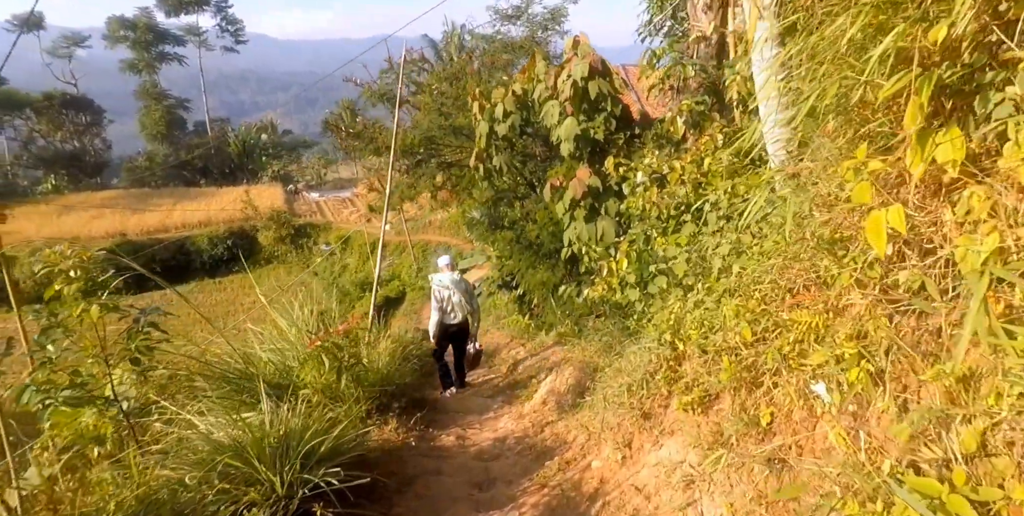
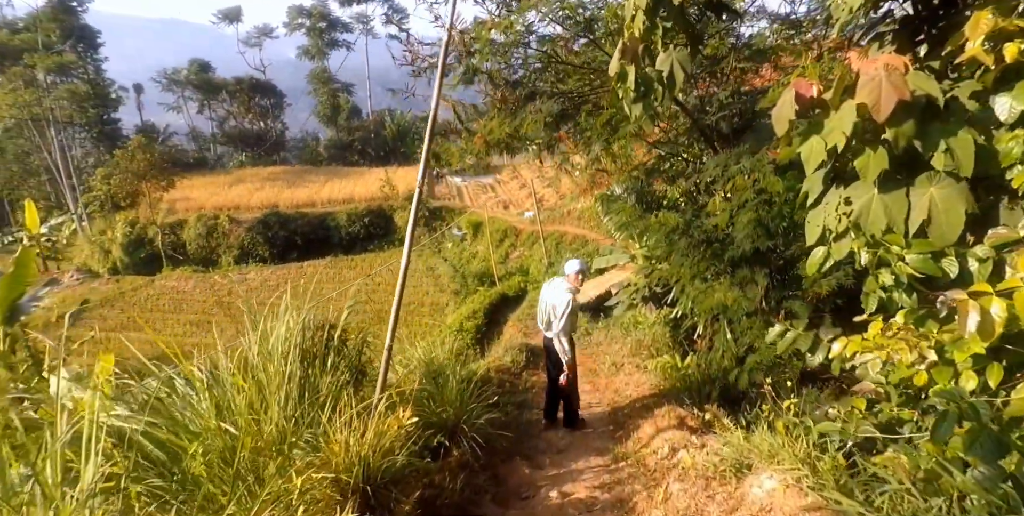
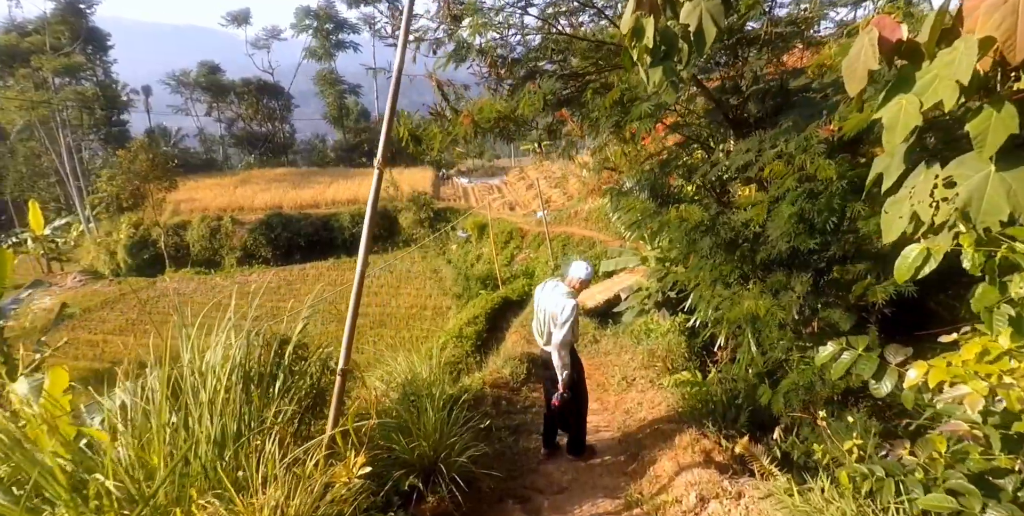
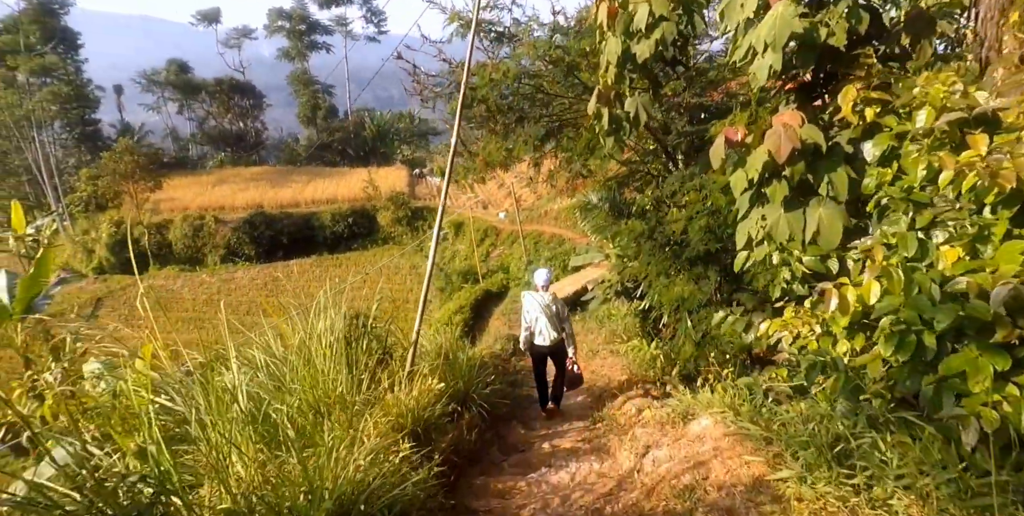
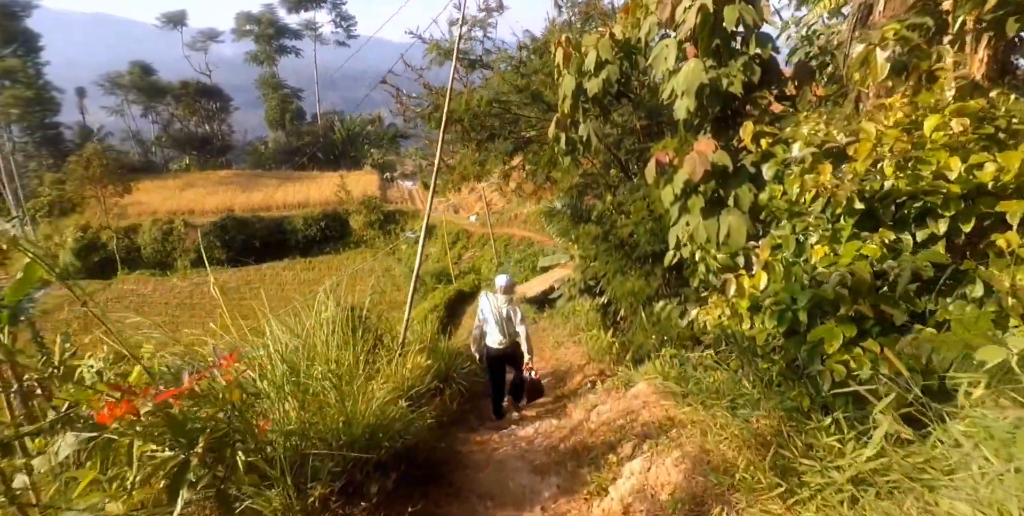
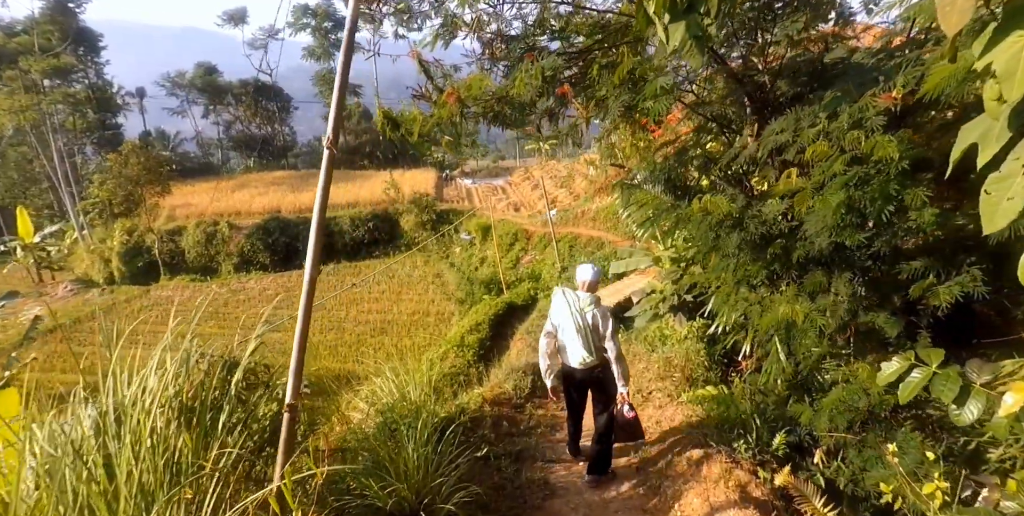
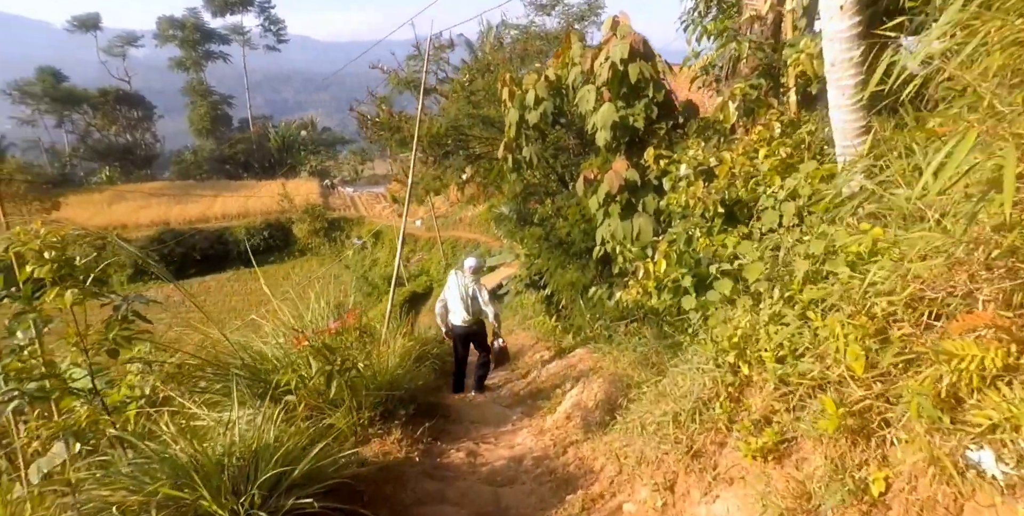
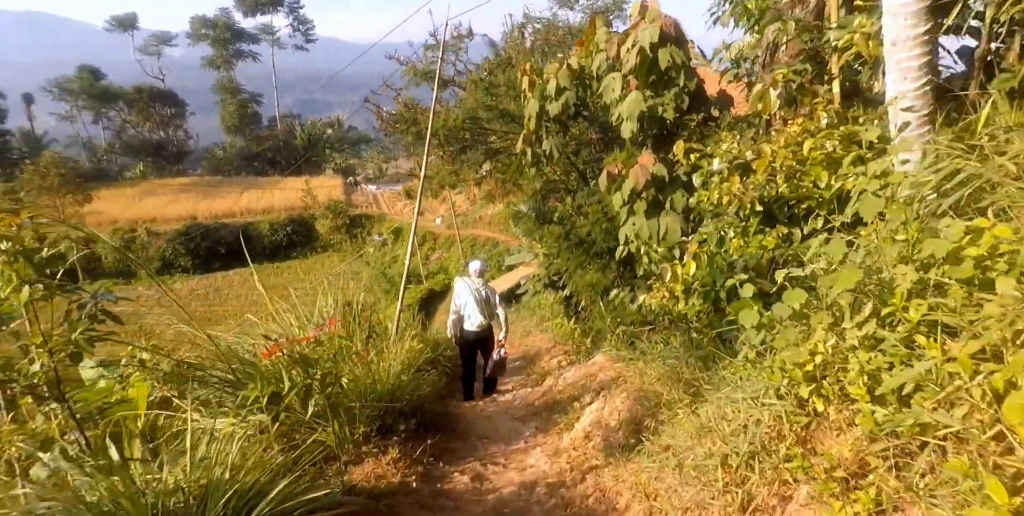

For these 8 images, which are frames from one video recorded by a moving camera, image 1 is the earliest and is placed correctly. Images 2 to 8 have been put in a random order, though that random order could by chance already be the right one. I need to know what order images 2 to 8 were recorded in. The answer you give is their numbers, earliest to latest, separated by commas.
7, 8, 5, 4, 2, 3, 6
